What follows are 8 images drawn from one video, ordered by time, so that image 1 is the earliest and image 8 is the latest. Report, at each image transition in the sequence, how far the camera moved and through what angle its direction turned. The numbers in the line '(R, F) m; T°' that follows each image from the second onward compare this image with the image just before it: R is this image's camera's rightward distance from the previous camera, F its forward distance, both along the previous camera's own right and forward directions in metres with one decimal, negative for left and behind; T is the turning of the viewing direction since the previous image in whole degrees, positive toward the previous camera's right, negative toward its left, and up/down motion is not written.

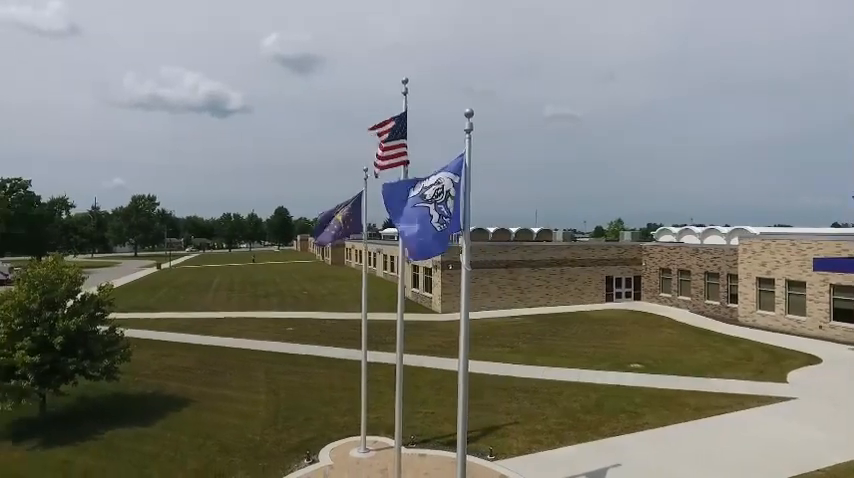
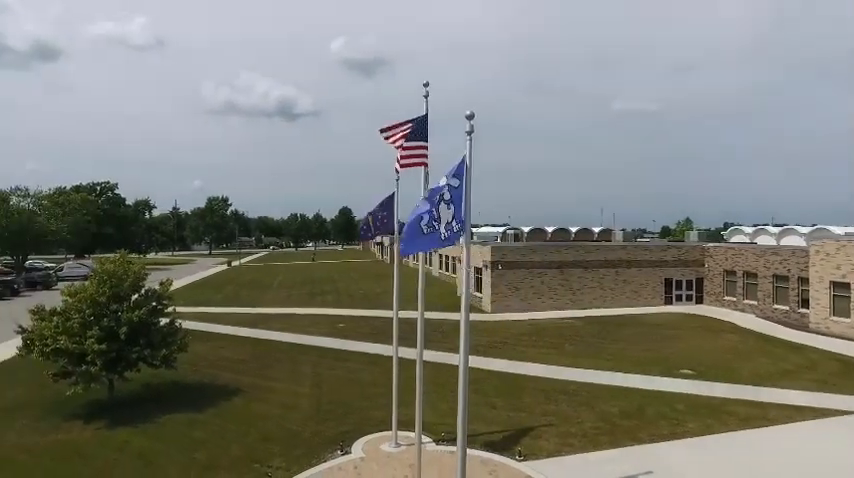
(+0.8, -0.1) m; -7°
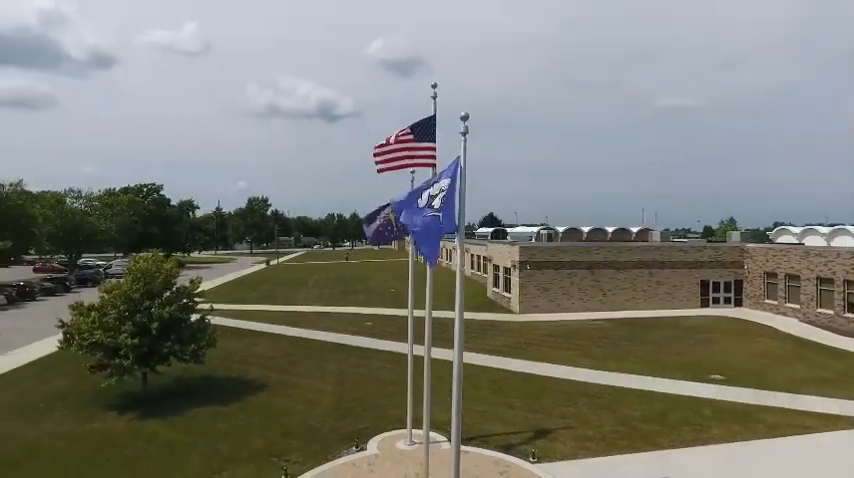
(+0.6, -0.1) m; -4°
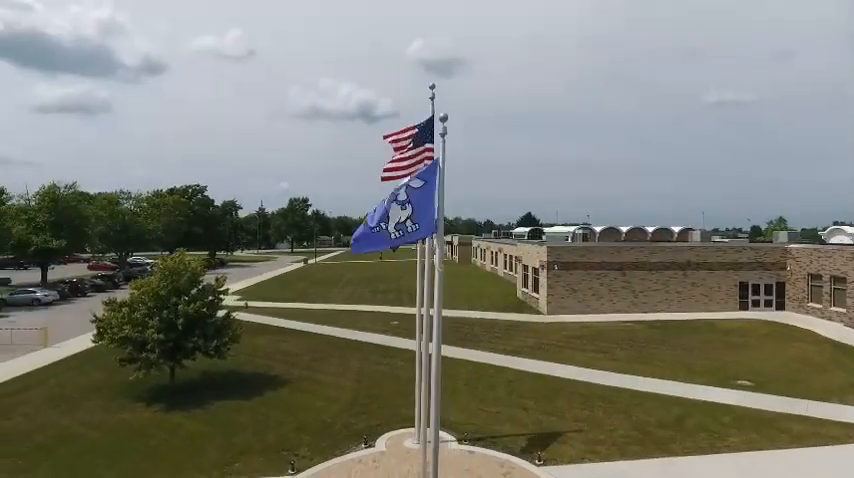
(+0.8, 0.0) m; -4°
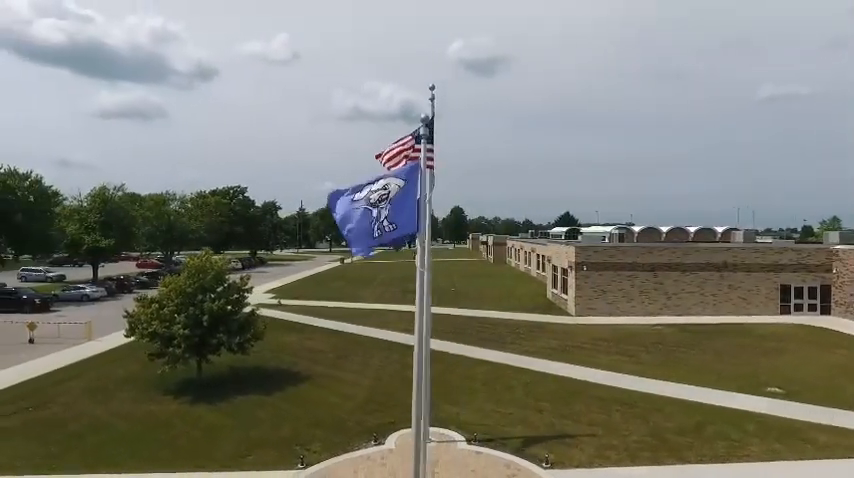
(+0.8, 0.0) m; -4°
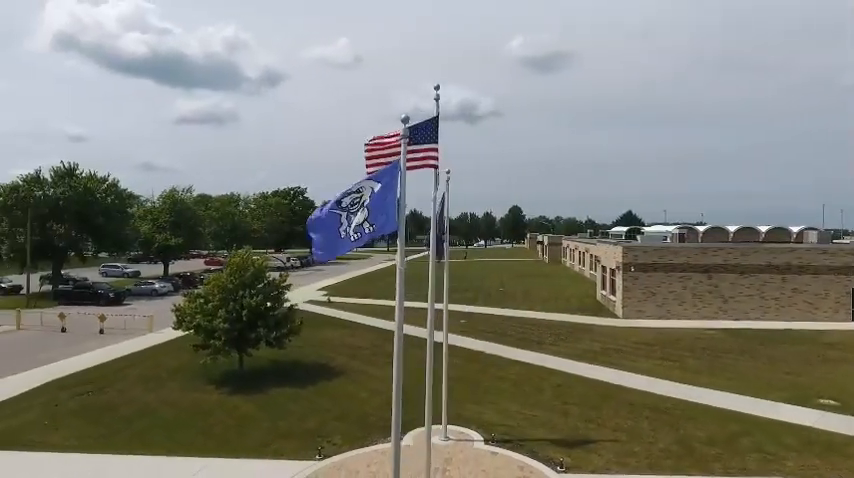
(+1.1, 0.0) m; -7°
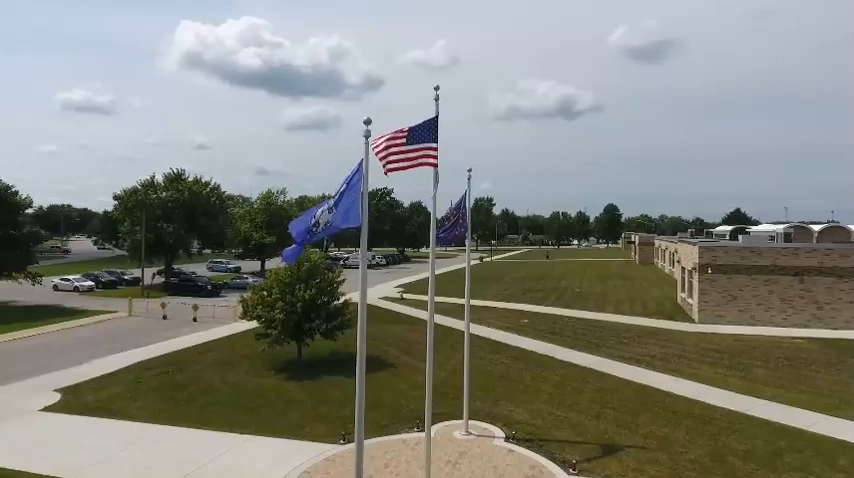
(+1.9, -0.1) m; -11°
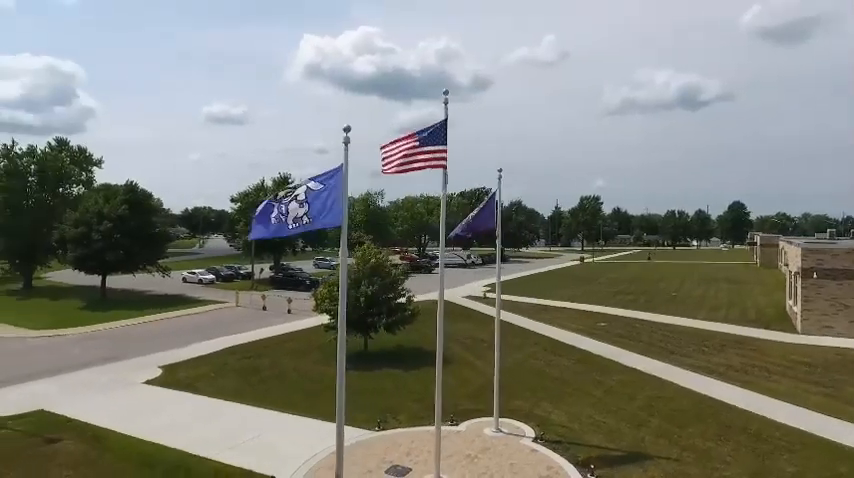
(+2.1, -0.2) m; -12°
